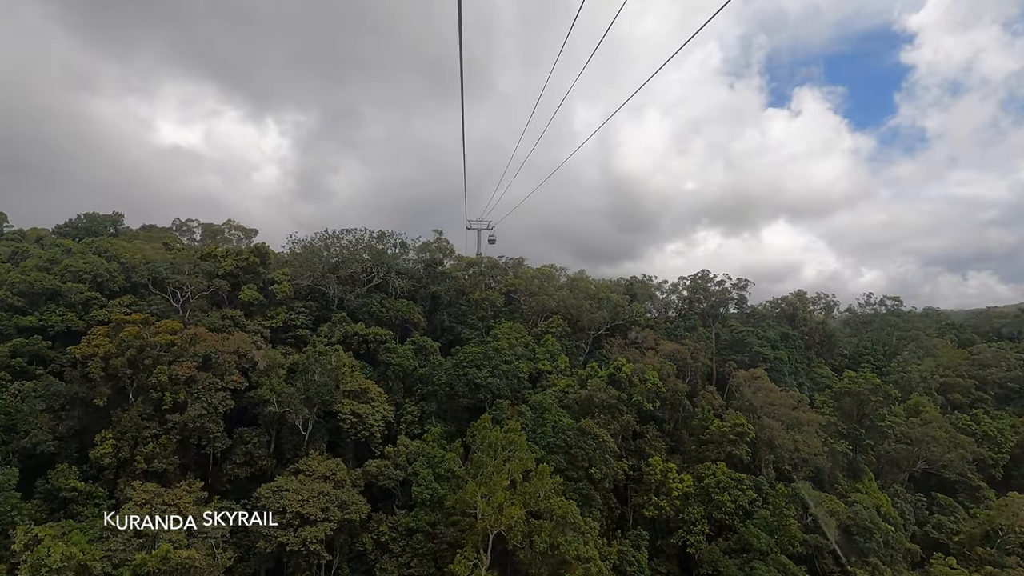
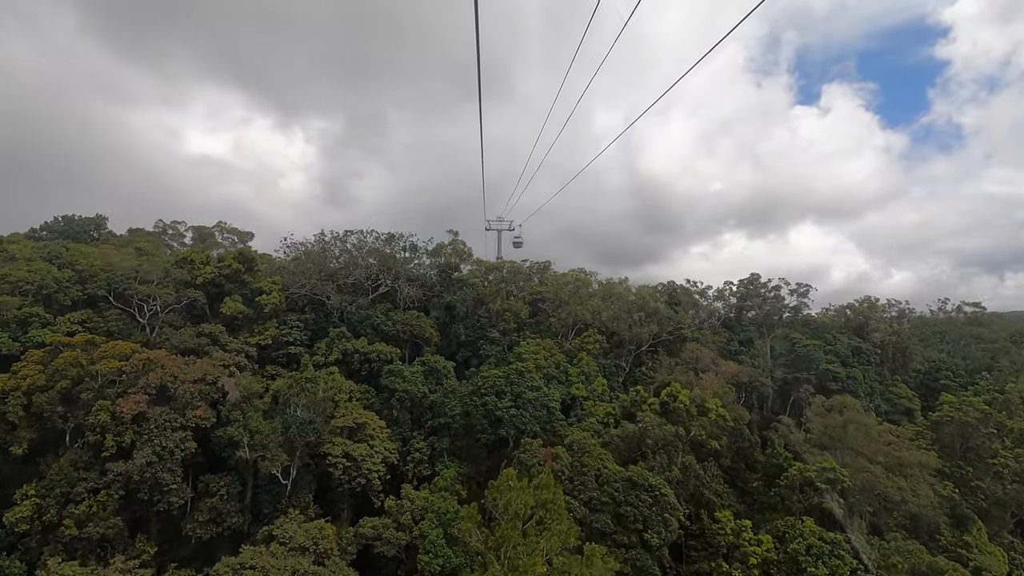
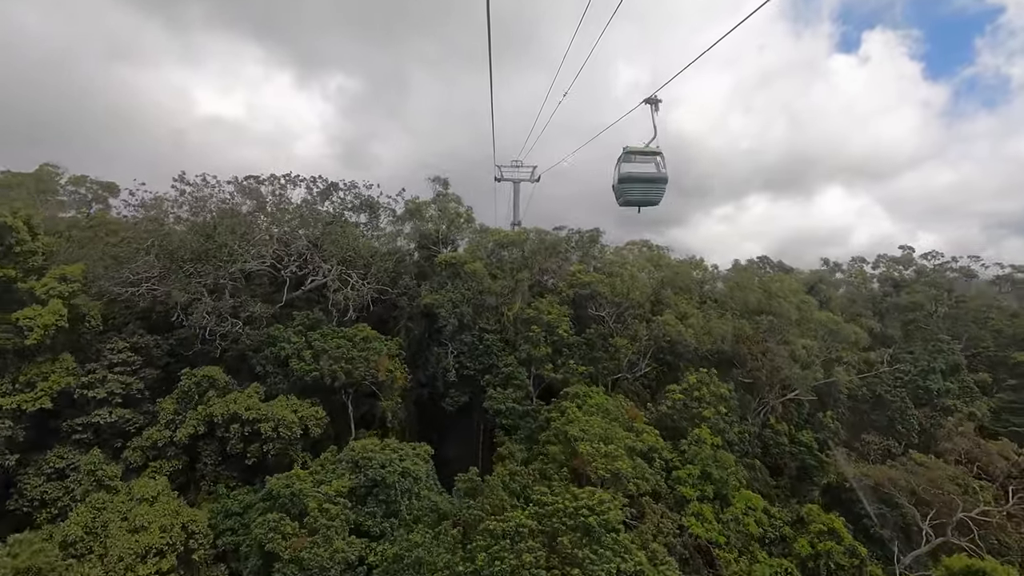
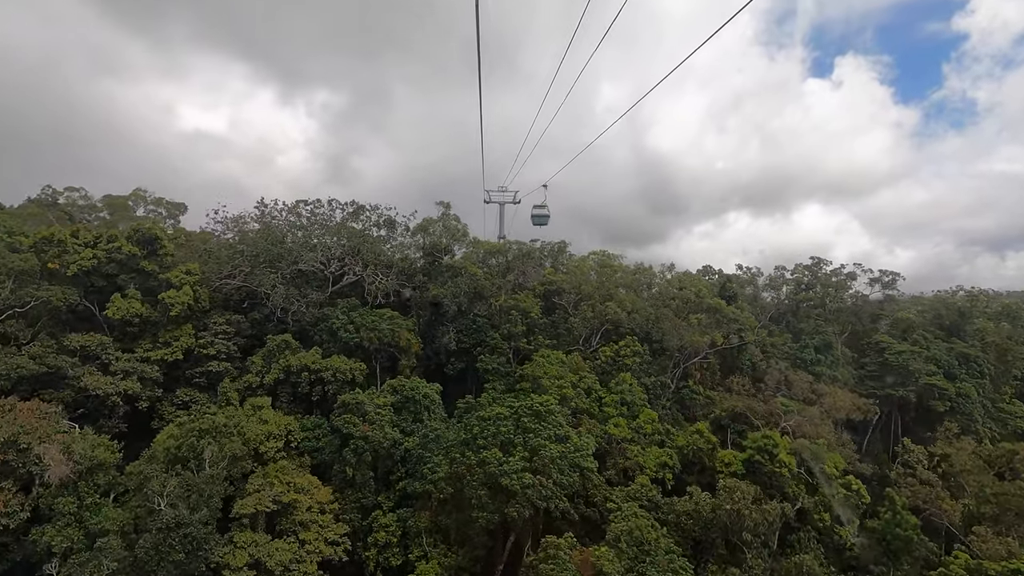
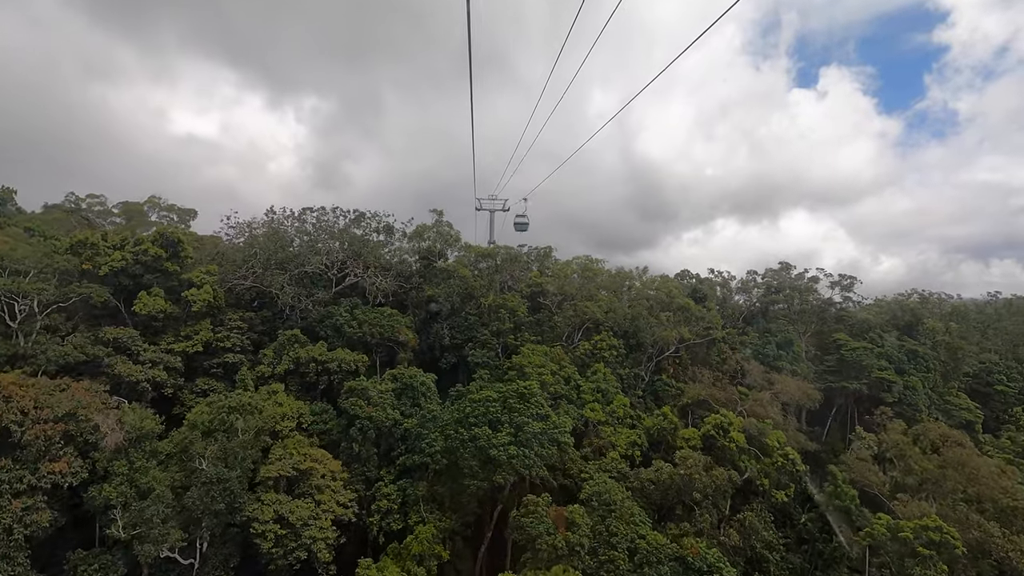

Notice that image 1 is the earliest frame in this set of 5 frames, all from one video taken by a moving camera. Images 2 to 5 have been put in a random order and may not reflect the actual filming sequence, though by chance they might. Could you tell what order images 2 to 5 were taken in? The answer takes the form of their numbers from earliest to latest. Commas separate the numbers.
2, 5, 4, 3
